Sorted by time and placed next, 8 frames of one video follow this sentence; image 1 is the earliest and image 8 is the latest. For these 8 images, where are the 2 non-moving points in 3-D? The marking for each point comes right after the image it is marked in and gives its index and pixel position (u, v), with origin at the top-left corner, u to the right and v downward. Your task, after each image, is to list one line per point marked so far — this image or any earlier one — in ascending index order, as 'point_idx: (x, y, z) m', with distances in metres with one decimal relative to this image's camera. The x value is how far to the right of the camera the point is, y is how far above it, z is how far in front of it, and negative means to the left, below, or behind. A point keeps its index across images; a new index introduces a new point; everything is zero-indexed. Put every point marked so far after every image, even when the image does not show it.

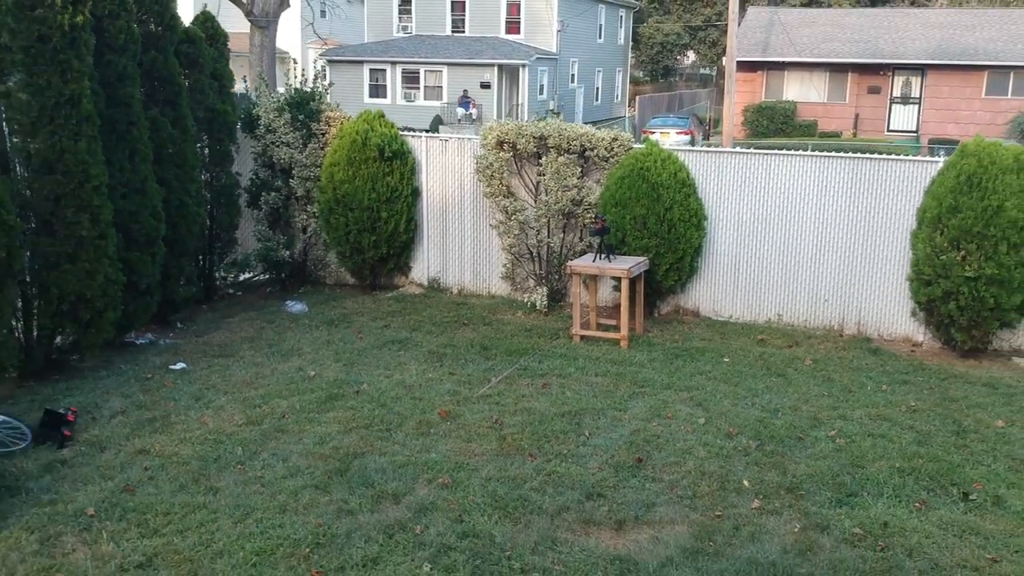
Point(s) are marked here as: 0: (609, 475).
0: (+0.5, -1.0, +5.5) m
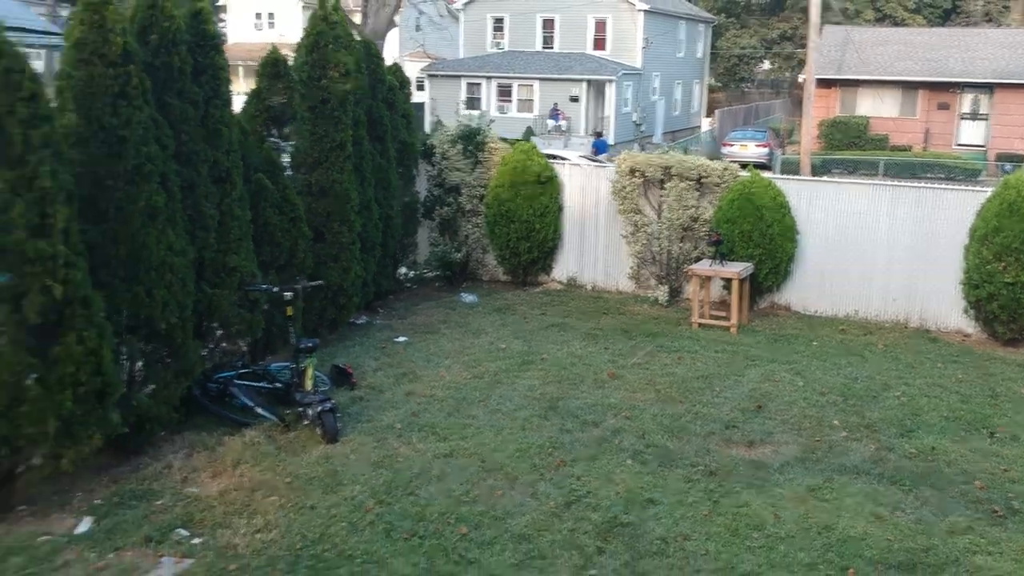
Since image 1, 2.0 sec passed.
0: (+1.8, -1.0, +7.9) m
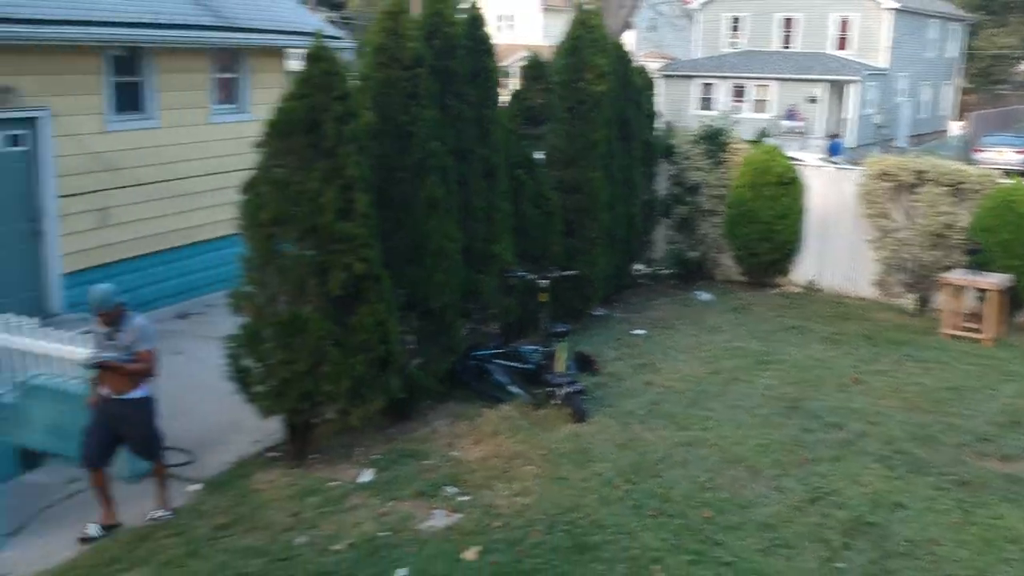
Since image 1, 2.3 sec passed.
0: (+3.7, -1.1, +7.7) m
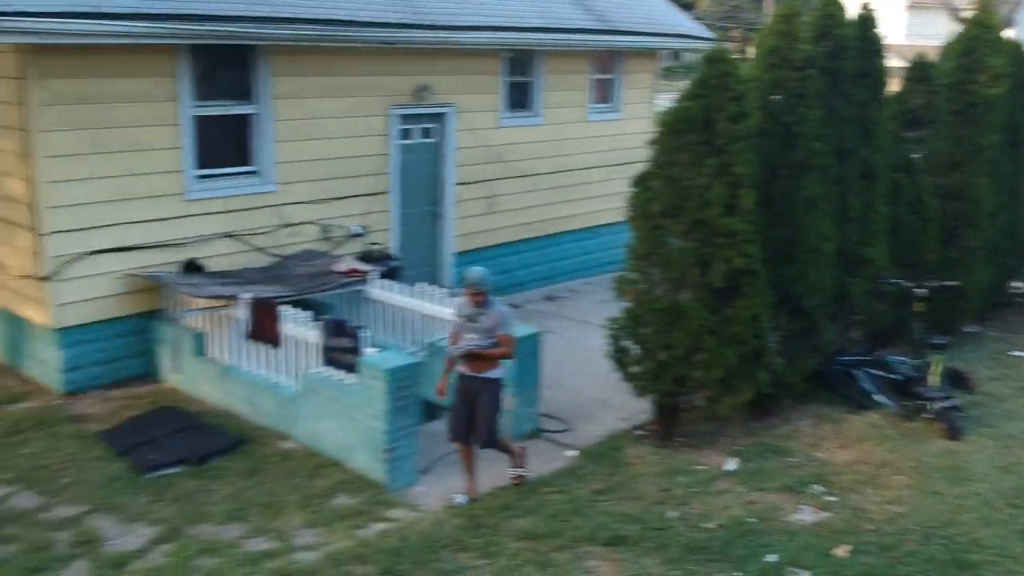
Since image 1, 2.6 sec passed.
0: (+6.3, -1.4, +6.3) m
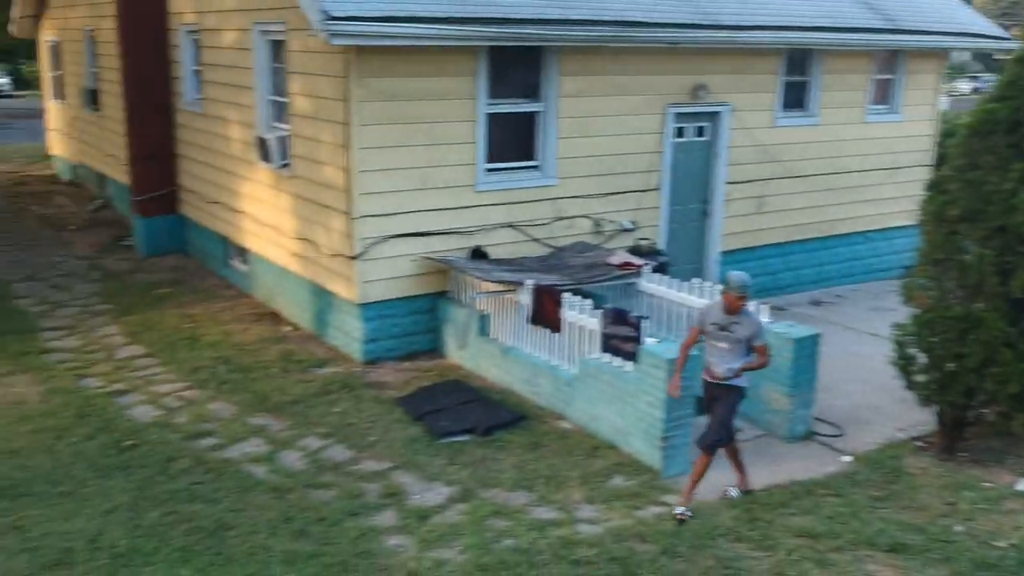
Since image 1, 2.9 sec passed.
0: (+7.9, -1.7, +4.9) m
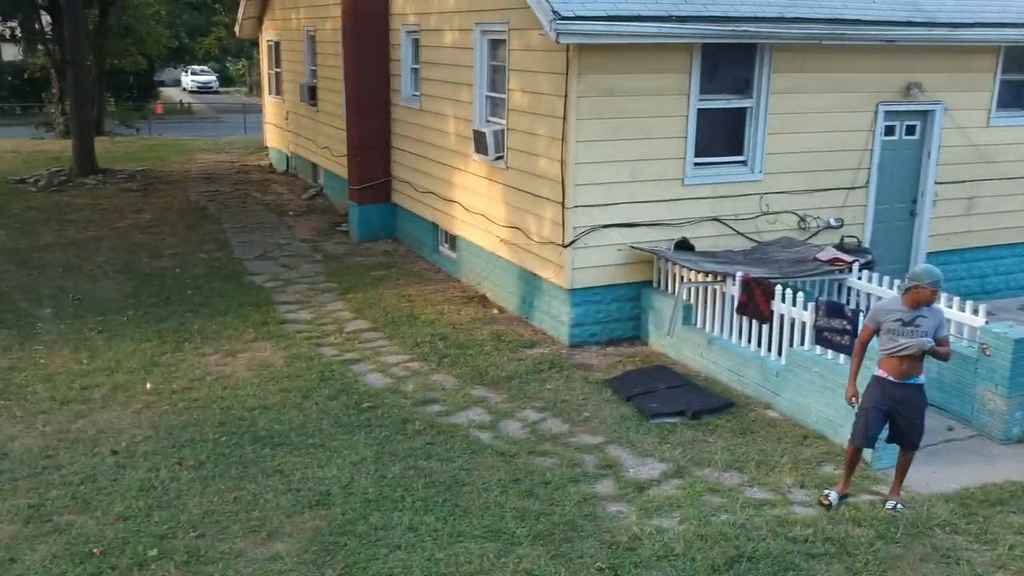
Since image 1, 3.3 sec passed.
0: (+8.9, -2.0, +3.9) m
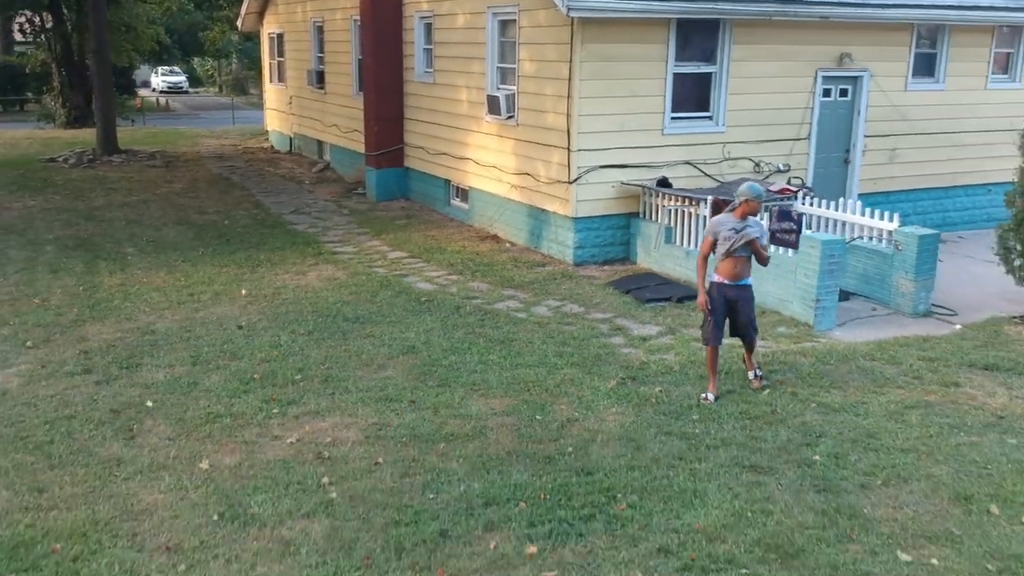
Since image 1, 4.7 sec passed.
0: (+9.4, -1.0, +6.3) m
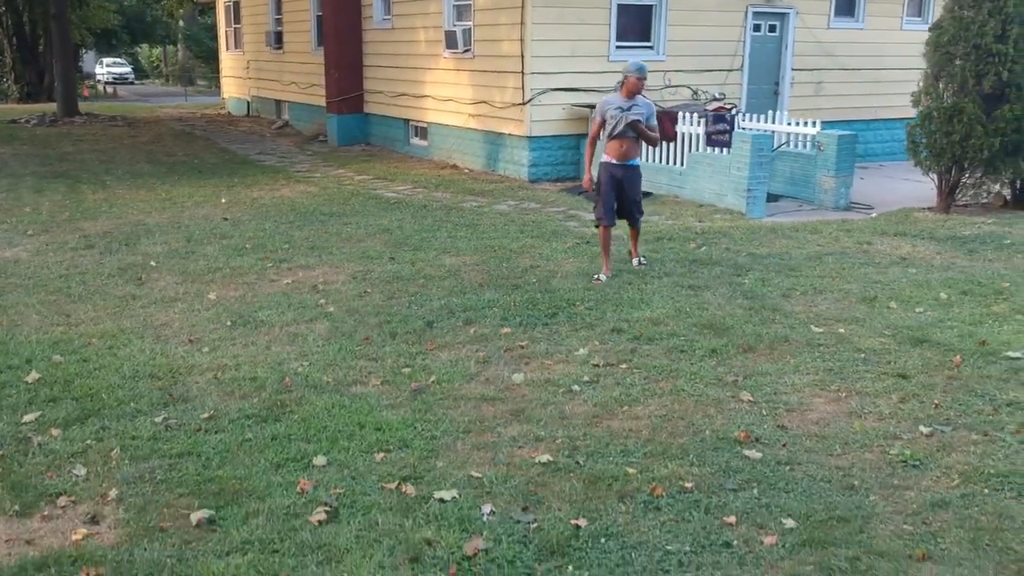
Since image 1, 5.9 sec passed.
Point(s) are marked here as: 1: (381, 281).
0: (+9.1, +0.2, +7.7) m
1: (-0.9, 0.0, +6.9) m
